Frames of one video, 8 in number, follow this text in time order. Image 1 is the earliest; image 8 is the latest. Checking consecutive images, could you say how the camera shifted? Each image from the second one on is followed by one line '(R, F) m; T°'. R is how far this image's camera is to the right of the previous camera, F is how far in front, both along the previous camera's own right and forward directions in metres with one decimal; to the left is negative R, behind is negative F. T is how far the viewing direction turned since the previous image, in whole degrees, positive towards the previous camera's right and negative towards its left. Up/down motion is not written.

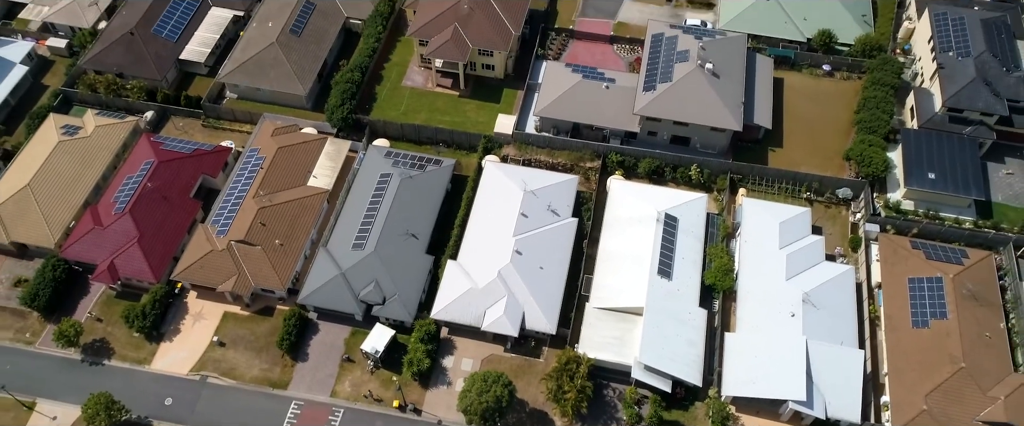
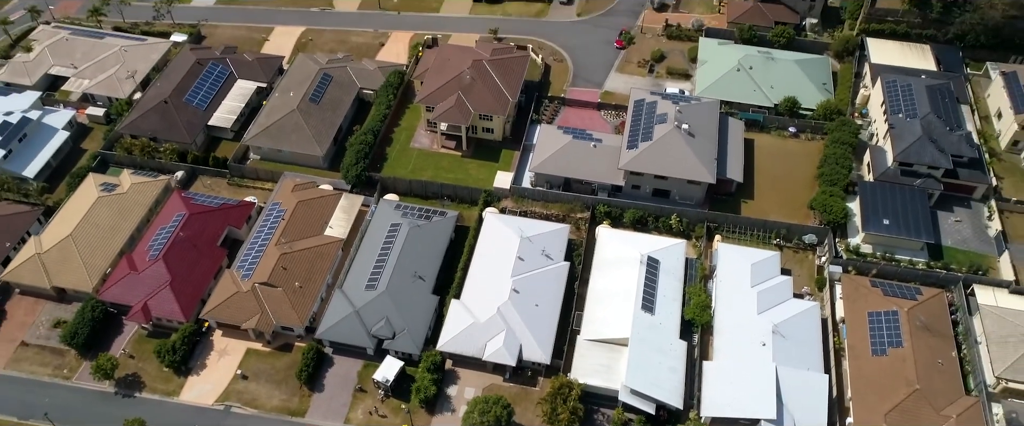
(0.0, -3.9) m; 0°
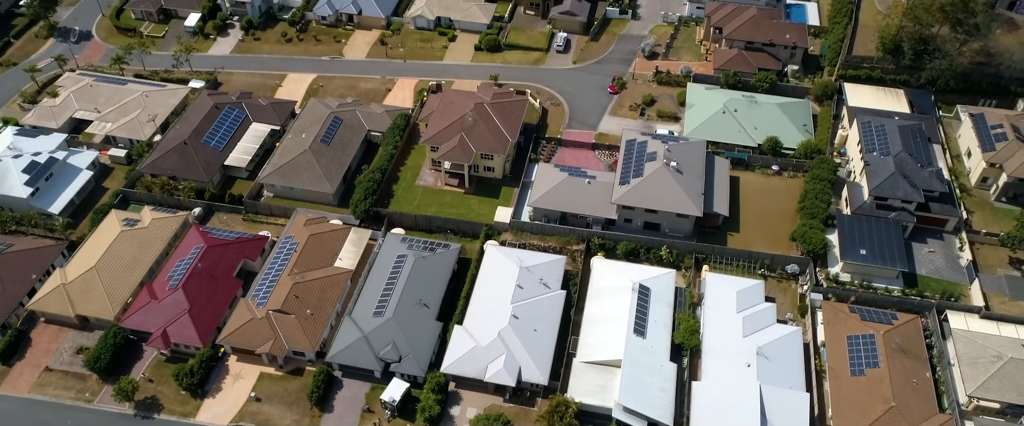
(0.0, -2.6) m; 0°
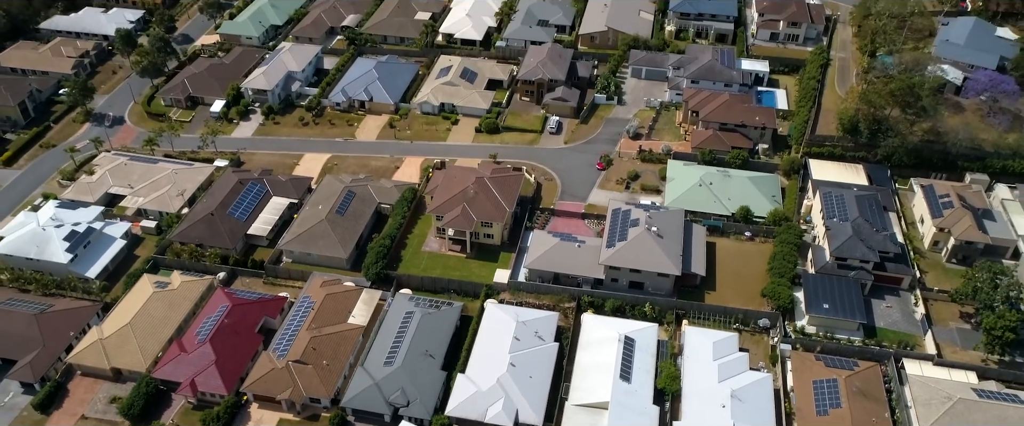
(0.0, -5.0) m; 0°
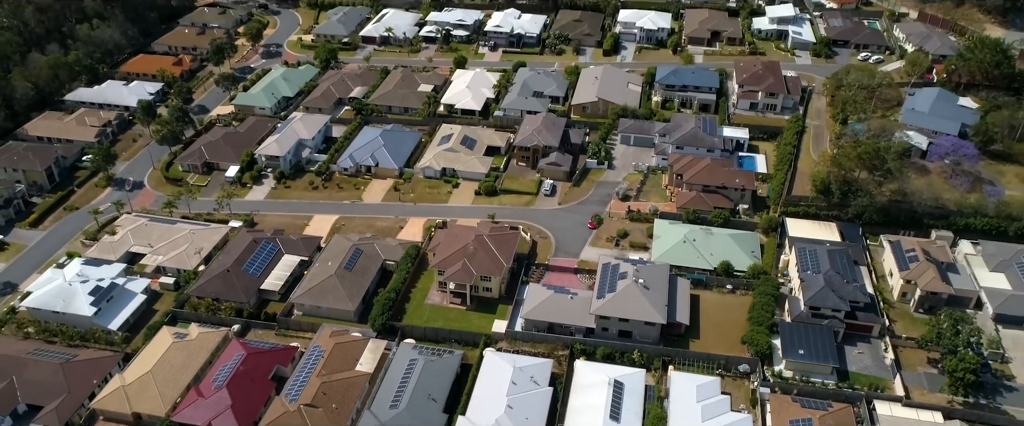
(+0.1, -4.1) m; 0°
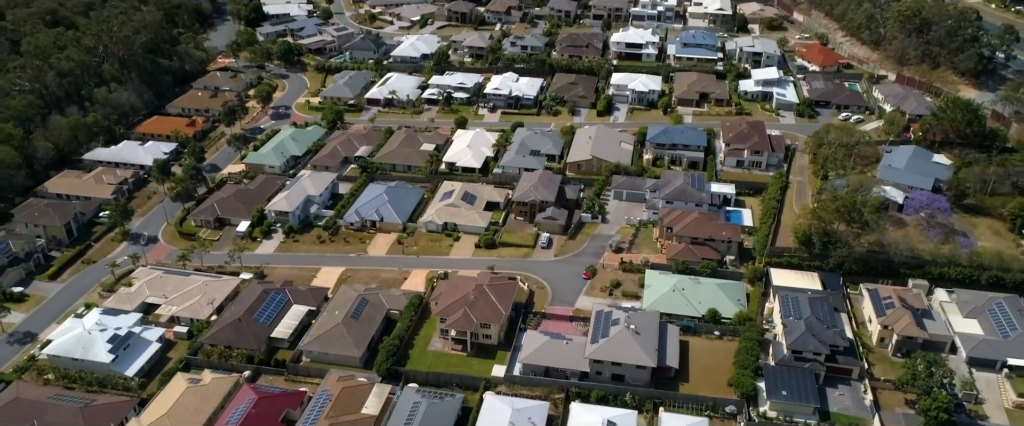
(+0.1, -3.6) m; 0°
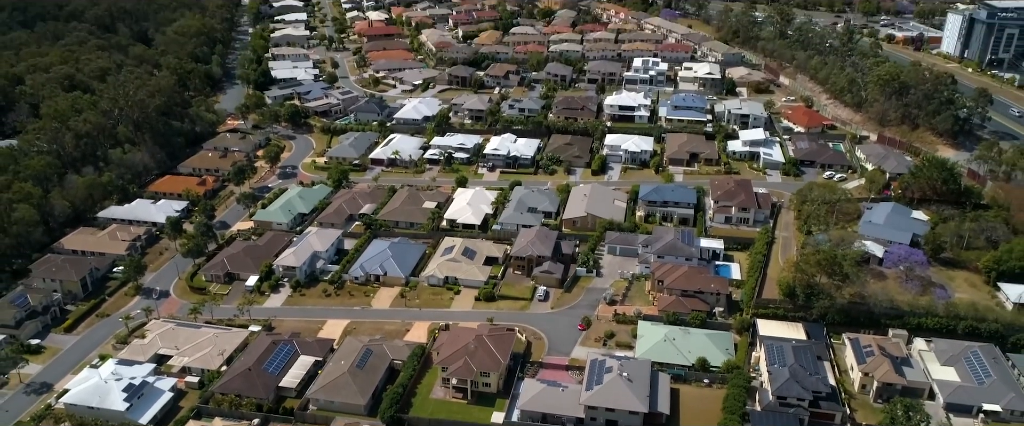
(0.0, -3.7) m; 0°
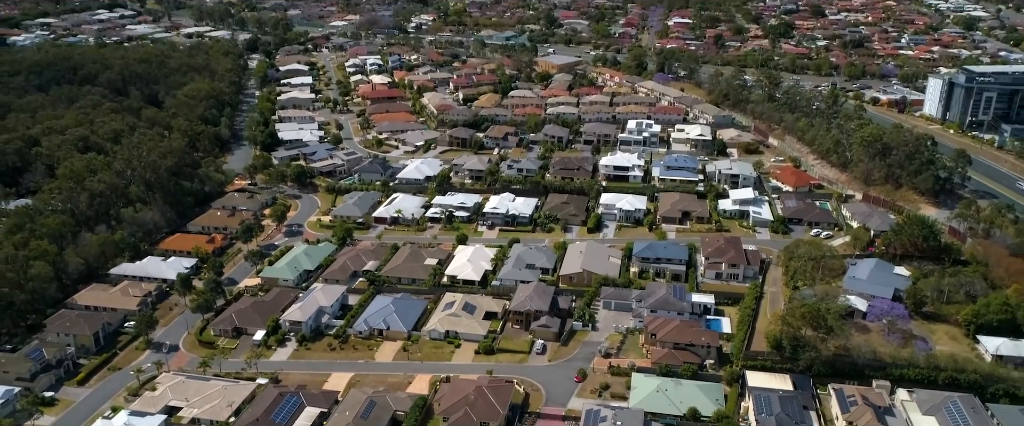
(0.0, -3.7) m; 0°
